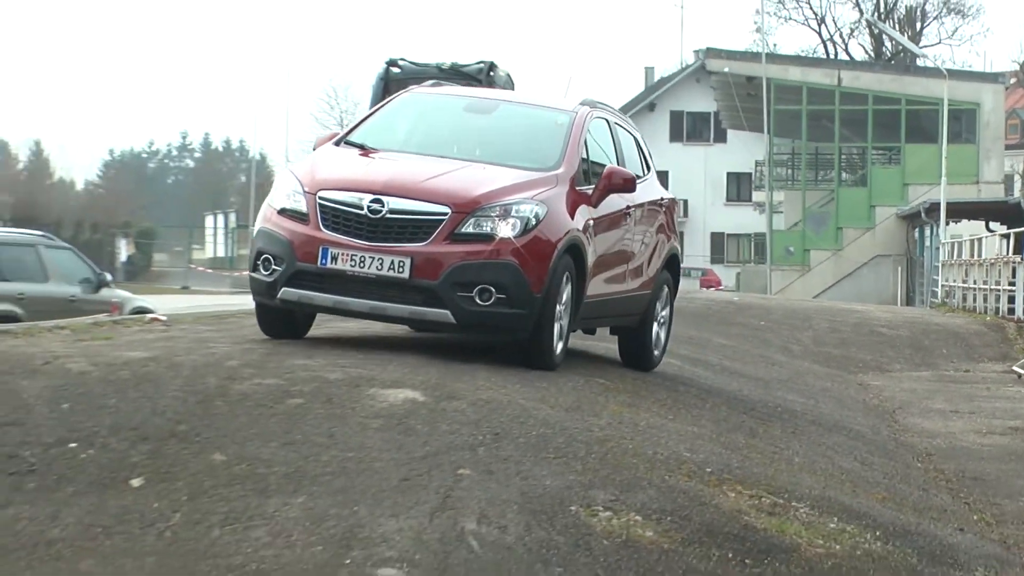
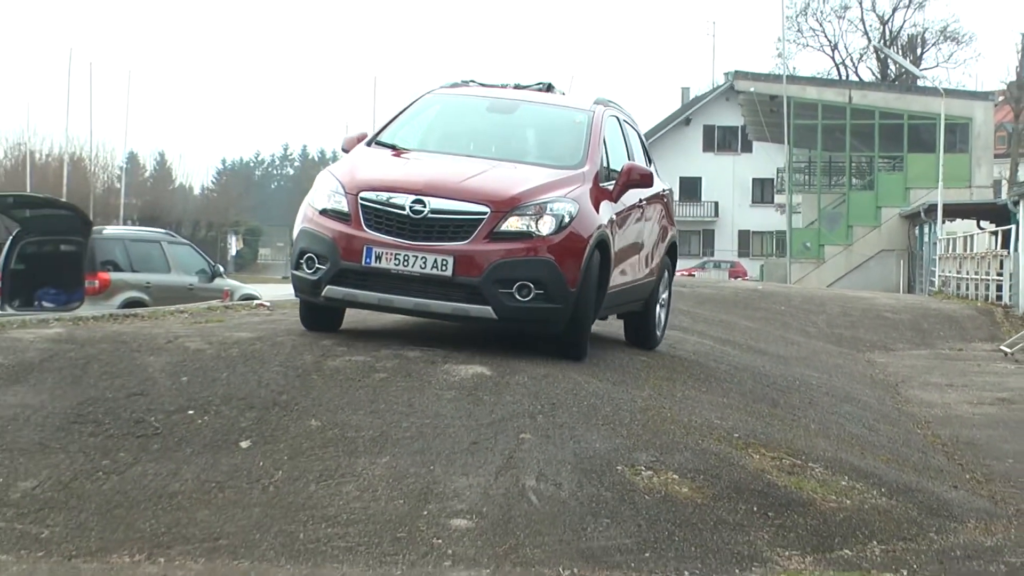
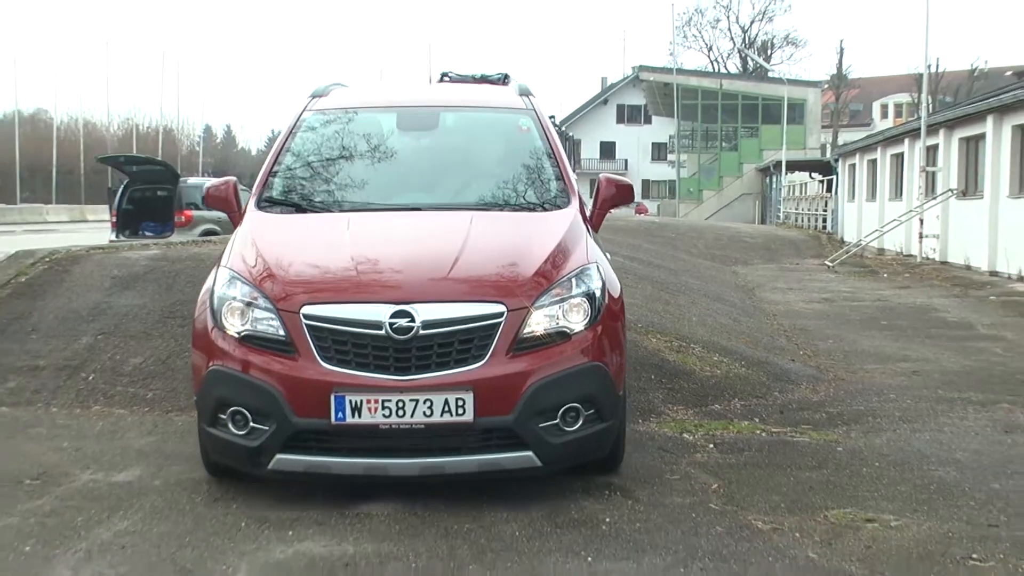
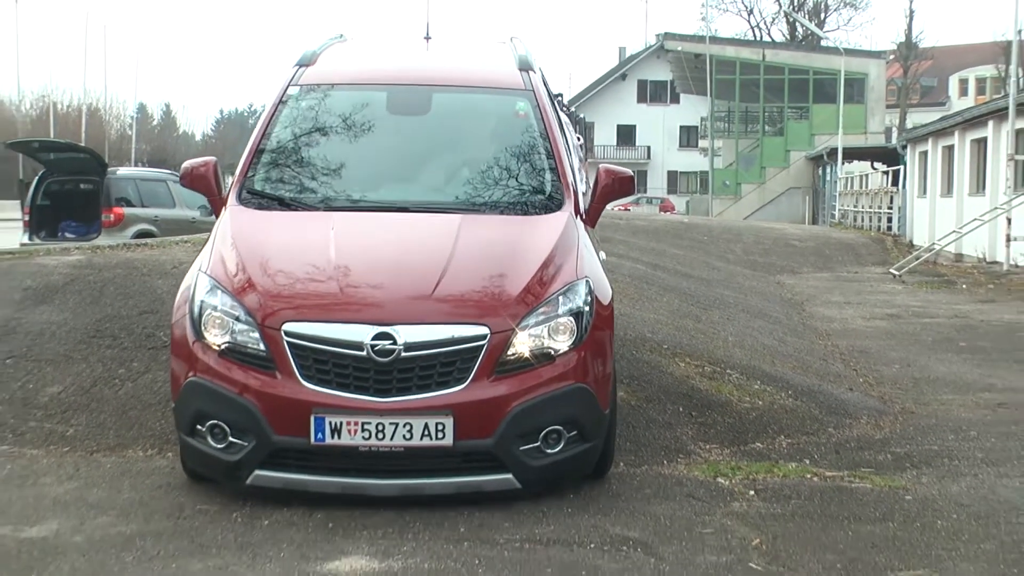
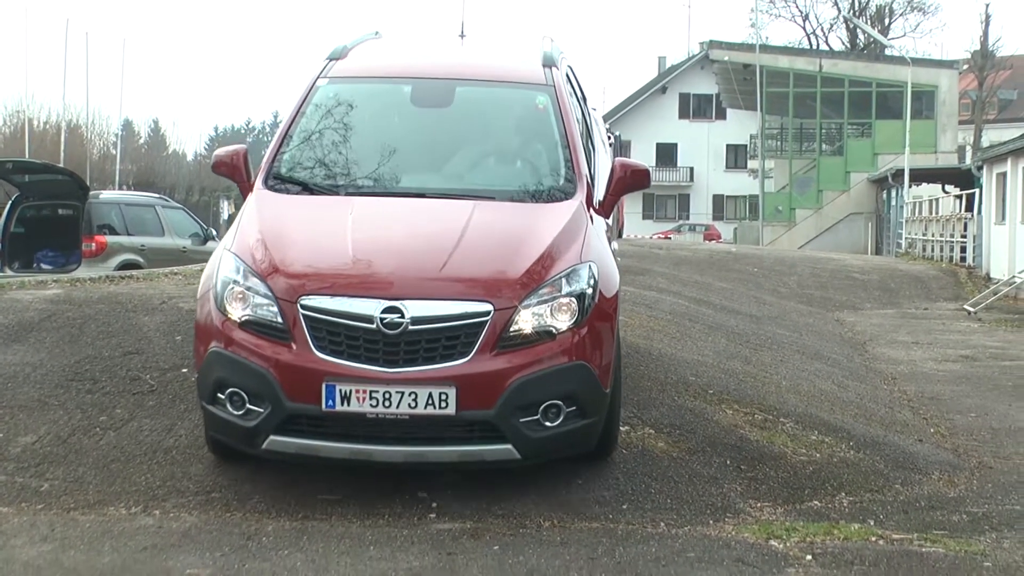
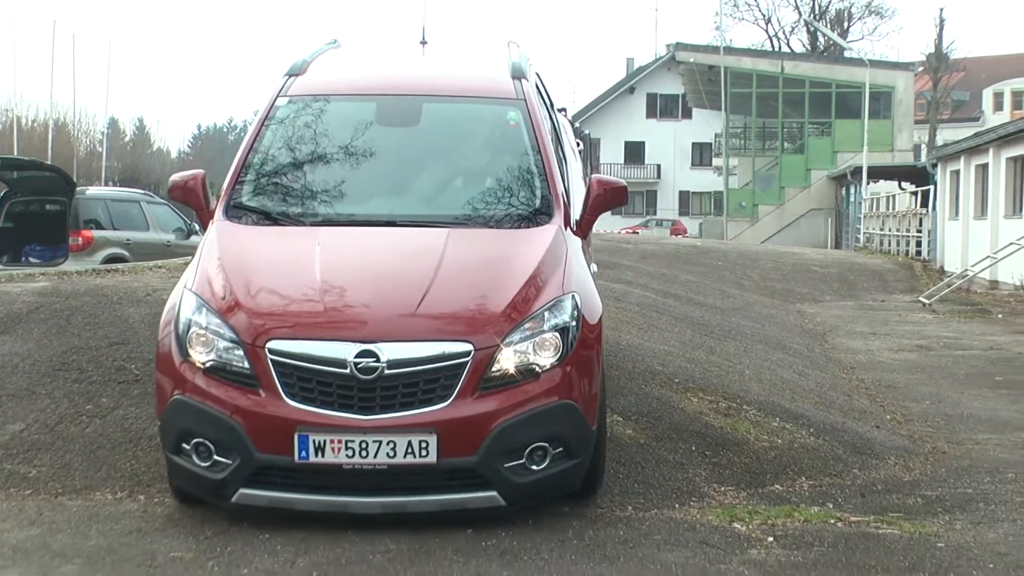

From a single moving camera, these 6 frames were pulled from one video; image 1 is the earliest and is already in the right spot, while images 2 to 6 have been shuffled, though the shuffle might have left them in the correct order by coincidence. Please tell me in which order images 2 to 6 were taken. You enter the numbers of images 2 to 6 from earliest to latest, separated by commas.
2, 5, 6, 4, 3
